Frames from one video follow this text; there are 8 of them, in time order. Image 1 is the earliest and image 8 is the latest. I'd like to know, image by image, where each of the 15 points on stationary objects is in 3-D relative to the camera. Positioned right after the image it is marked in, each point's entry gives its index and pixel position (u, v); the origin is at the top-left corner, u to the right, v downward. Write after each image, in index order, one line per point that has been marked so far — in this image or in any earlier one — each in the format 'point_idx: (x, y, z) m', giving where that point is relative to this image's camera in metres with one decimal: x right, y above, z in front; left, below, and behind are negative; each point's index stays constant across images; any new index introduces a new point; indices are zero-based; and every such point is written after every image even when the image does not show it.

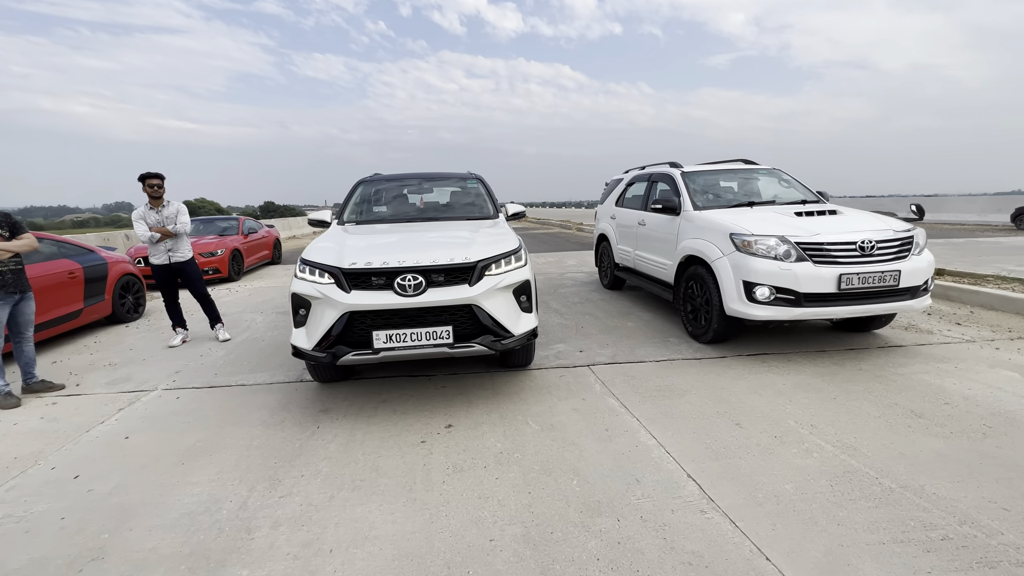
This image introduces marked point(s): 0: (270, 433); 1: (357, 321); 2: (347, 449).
0: (-1.7, -1.0, +3.1) m
1: (-1.1, -0.2, +3.1) m
2: (-1.1, -1.0, +2.9) m
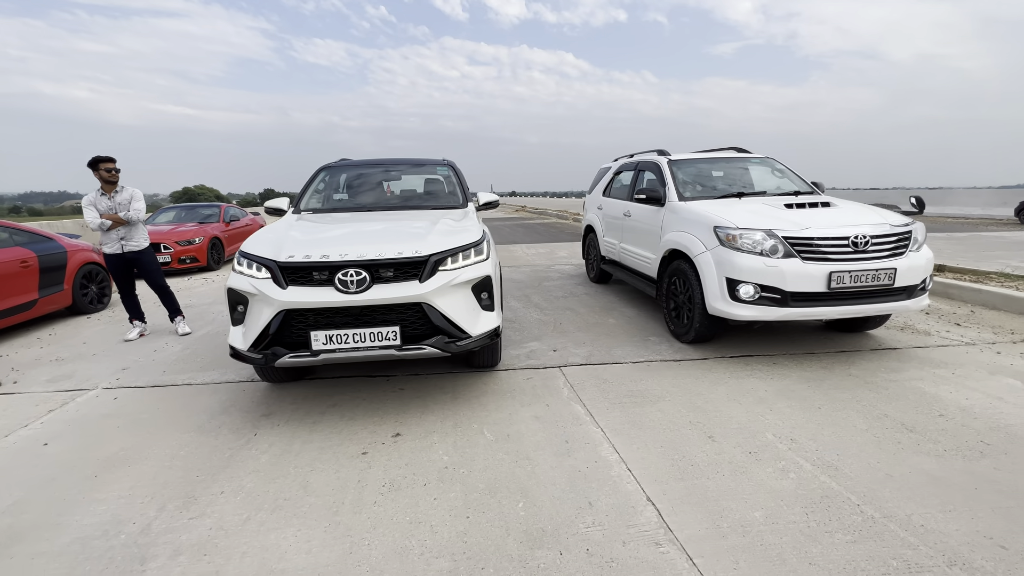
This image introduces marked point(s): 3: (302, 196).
0: (-2.0, -1.0, +2.9) m
1: (-1.4, -0.2, +2.8) m
2: (-1.4, -1.0, +2.6) m
3: (-2.1, +0.9, +4.3) m
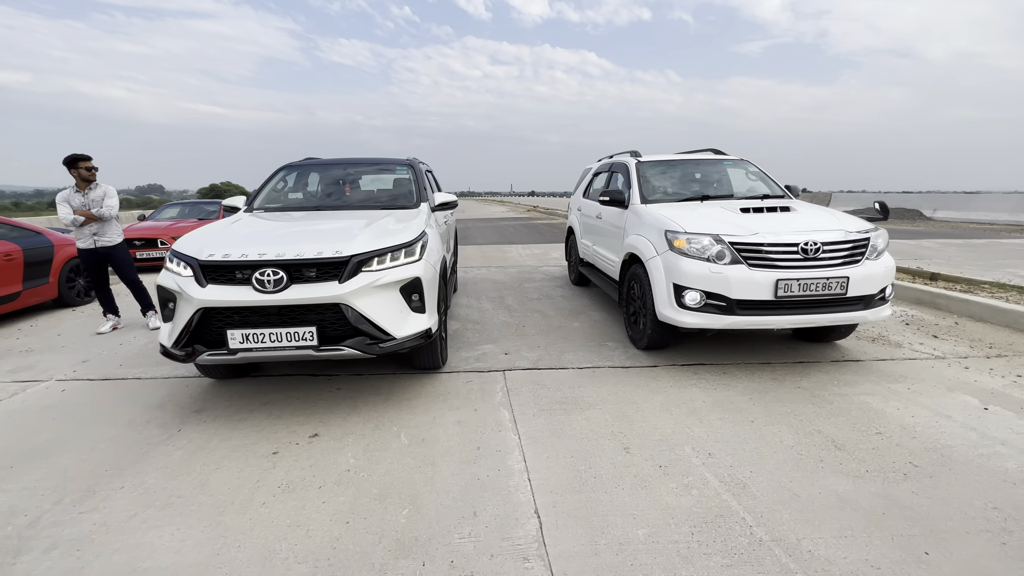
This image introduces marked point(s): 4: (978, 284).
0: (-2.5, -0.9, +2.9) m
1: (-1.9, -0.2, +2.8) m
2: (-1.9, -1.0, +2.6) m
3: (-2.5, +0.9, +4.4) m
4: (+5.8, 0.0, +5.6) m
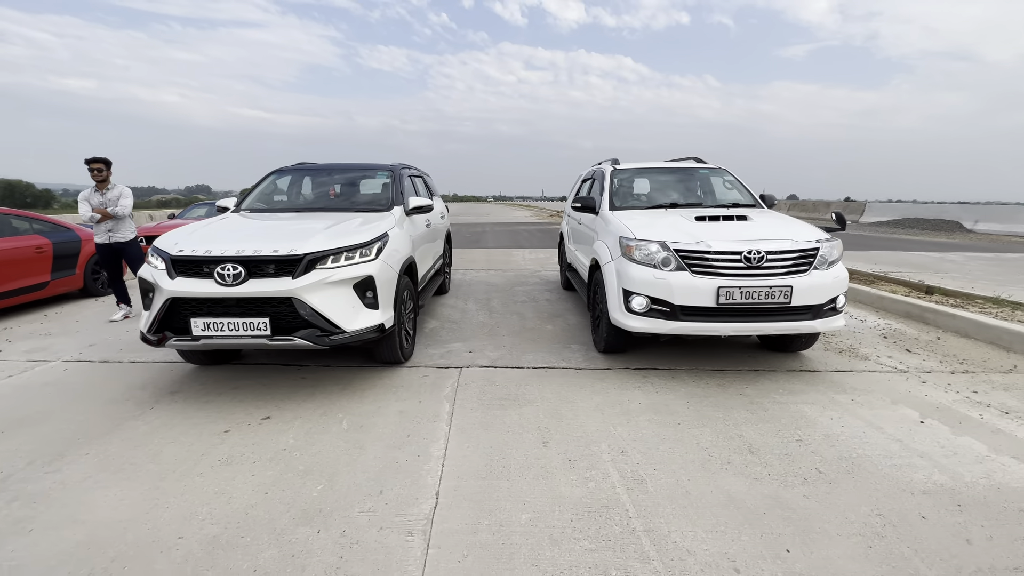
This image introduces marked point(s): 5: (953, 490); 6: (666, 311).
0: (-2.9, -0.9, +3.2) m
1: (-2.3, -0.1, +3.1) m
2: (-2.3, -0.9, +2.9) m
3: (-2.8, +0.9, +4.7) m
4: (+5.6, -0.1, +5.4) m
5: (+2.2, -1.0, +2.3) m
6: (+1.2, -0.2, +3.5) m
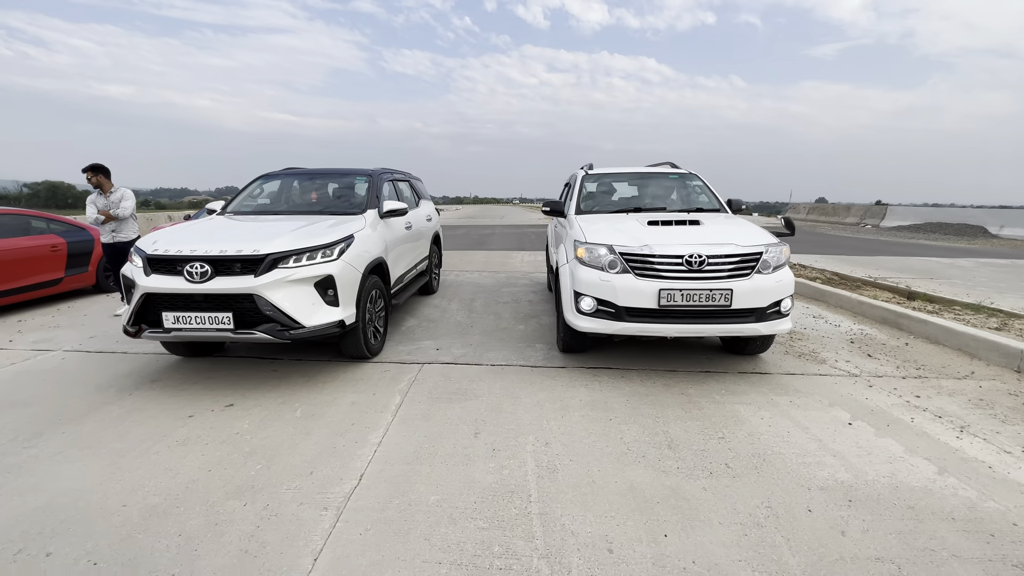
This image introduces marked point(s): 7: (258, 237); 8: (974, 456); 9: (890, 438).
0: (-3.3, -0.8, +3.6) m
1: (-2.7, -0.1, +3.4) m
2: (-2.8, -0.9, +3.2) m
3: (-3.1, +1.0, +5.0) m
4: (+5.3, -0.2, +5.4) m
5: (+1.8, -1.0, +2.4) m
6: (+0.8, -0.2, +3.6) m
7: (-2.1, +0.4, +3.6) m
8: (+2.7, -1.0, +2.6) m
9: (+2.4, -0.9, +2.8) m
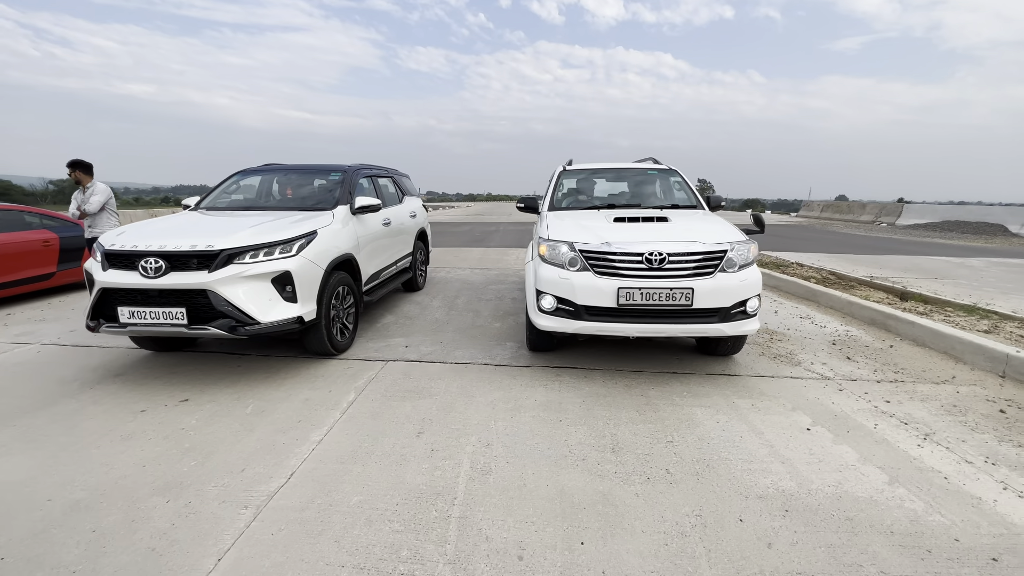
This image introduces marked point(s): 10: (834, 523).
0: (-3.7, -0.8, +3.6) m
1: (-3.0, -0.1, +3.4) m
2: (-3.1, -0.9, +3.2) m
3: (-3.4, +1.0, +5.1) m
4: (+5.0, -0.2, +5.2) m
5: (+1.4, -1.0, +2.3) m
6: (+0.5, -0.2, +3.5) m
7: (-2.4, +0.4, +3.6) m
8: (+2.3, -1.0, +2.5) m
9: (+2.0, -0.9, +2.7) m
10: (+1.5, -1.1, +2.1) m
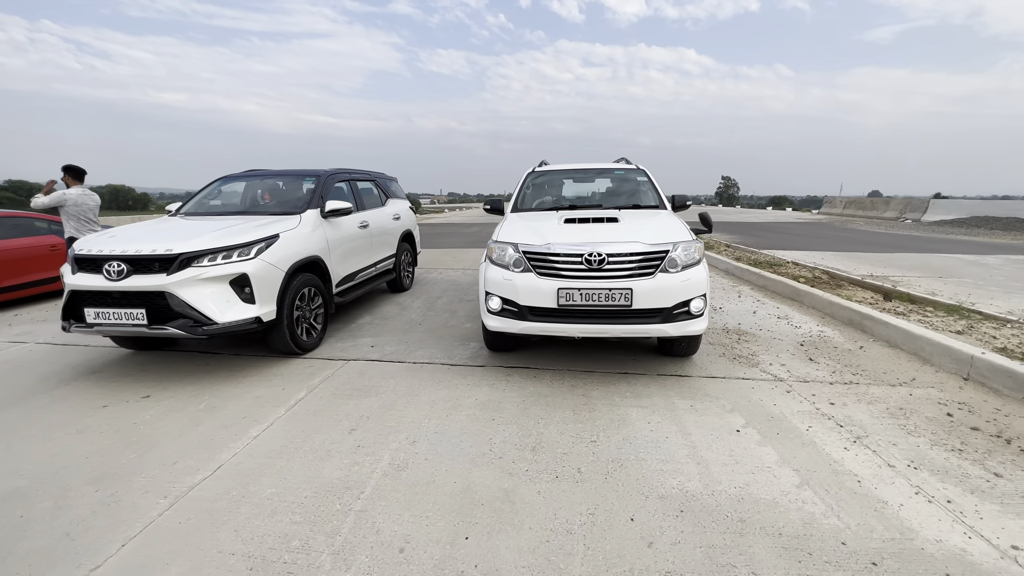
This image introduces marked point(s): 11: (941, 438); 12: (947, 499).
0: (-4.1, -0.8, +3.8) m
1: (-3.5, -0.1, +3.6) m
2: (-3.6, -0.9, +3.5) m
3: (-3.8, +1.0, +5.3) m
4: (+4.6, -0.2, +5.0) m
5: (+0.9, -1.1, +2.3) m
6: (0.0, -0.2, +3.6) m
7: (-2.8, +0.4, +3.8) m
8: (+1.8, -1.0, +2.4) m
9: (+1.5, -0.9, +2.7) m
10: (+1.0, -1.1, +2.1) m
11: (+2.6, -0.9, +2.7) m
12: (+2.1, -1.0, +2.2) m
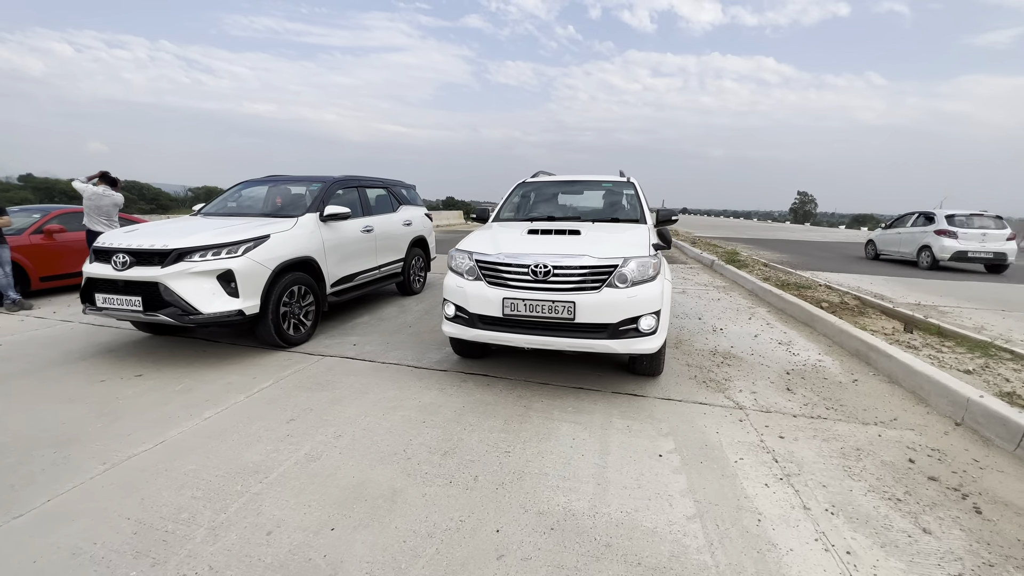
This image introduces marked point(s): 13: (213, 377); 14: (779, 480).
0: (-4.5, -0.7, +4.4) m
1: (-3.8, 0.0, +4.1) m
2: (-4.0, -0.8, +4.0) m
3: (-3.8, +1.1, +5.8) m
4: (+4.4, -0.5, +4.5) m
5: (+0.3, -1.1, +2.2) m
6: (-0.4, -0.2, +3.6) m
7: (-3.1, +0.5, +4.3) m
8: (+1.2, -1.1, +2.3) m
9: (+1.0, -1.1, +2.6) m
10: (+0.3, -1.2, +2.0) m
11: (+2.0, -1.1, +2.5) m
12: (+1.5, -1.2, +2.0) m
13: (-2.6, -0.8, +4.0) m
14: (+1.5, -1.1, +2.5) m
